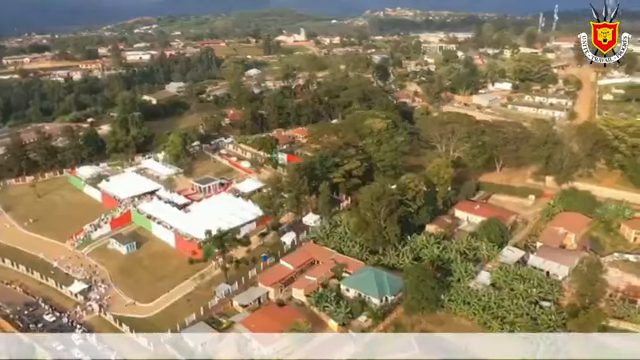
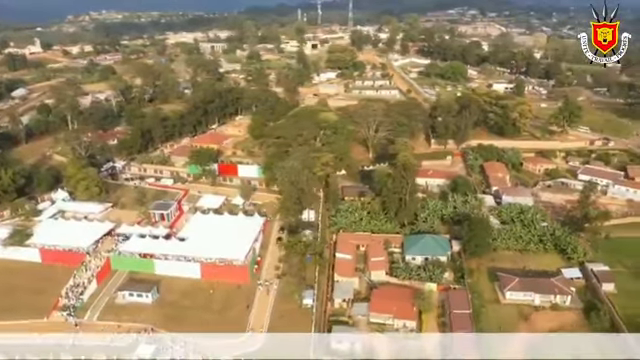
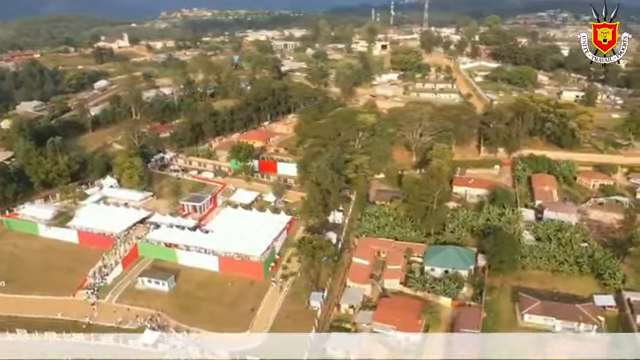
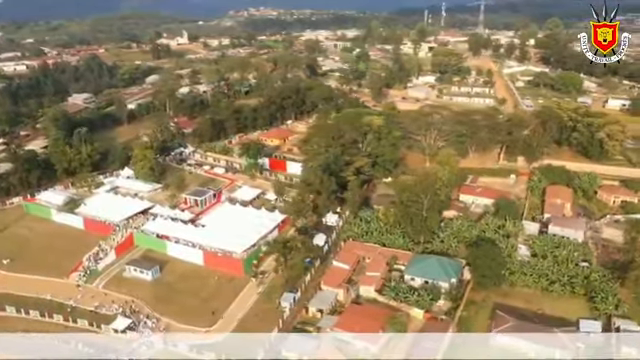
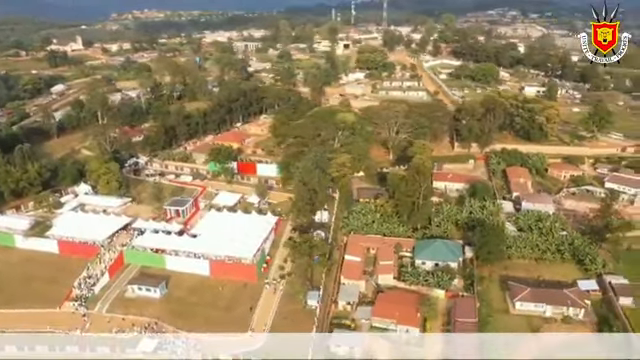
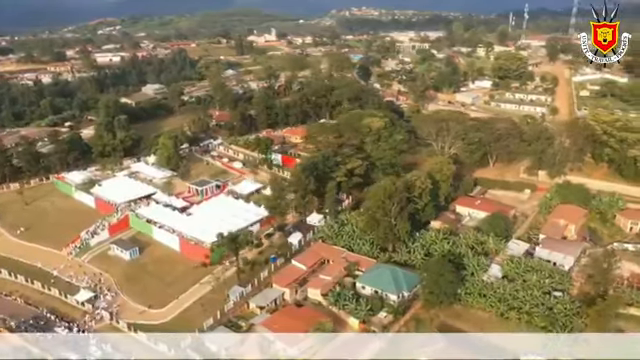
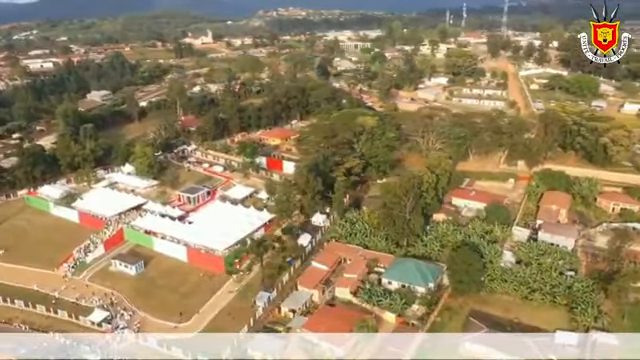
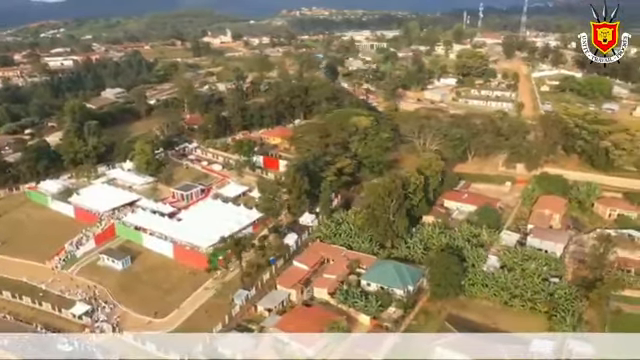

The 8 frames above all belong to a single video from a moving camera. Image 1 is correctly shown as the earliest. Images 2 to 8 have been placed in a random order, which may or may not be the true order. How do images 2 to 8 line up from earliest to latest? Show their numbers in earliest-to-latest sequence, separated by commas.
6, 8, 7, 4, 3, 5, 2
